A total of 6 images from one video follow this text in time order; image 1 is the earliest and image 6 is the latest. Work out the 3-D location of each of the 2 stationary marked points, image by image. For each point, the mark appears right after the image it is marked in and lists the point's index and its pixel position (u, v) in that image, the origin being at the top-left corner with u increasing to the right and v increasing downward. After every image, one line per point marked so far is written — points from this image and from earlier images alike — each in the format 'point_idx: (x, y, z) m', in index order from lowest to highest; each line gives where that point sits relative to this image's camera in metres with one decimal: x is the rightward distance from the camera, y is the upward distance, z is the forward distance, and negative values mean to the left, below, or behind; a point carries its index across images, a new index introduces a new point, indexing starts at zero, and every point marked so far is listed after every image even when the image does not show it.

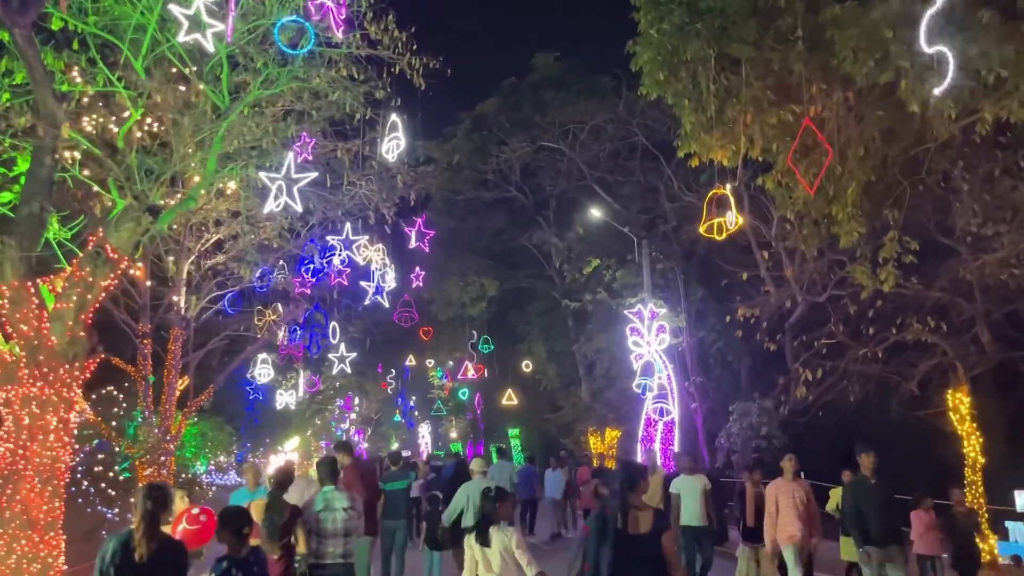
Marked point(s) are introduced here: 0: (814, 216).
0: (+4.3, +1.0, +14.0) m
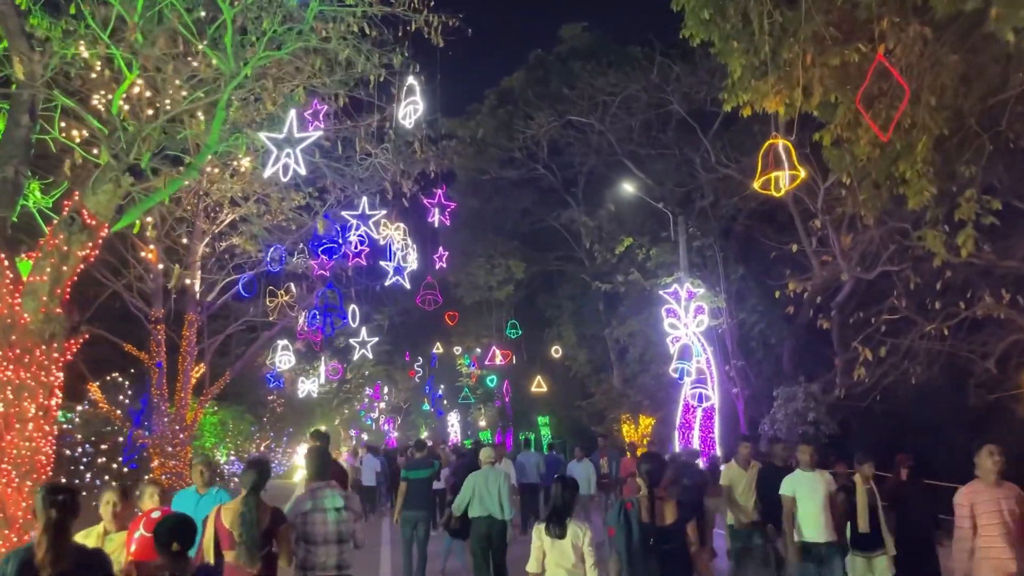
0: (+4.7, +1.4, +12.6) m
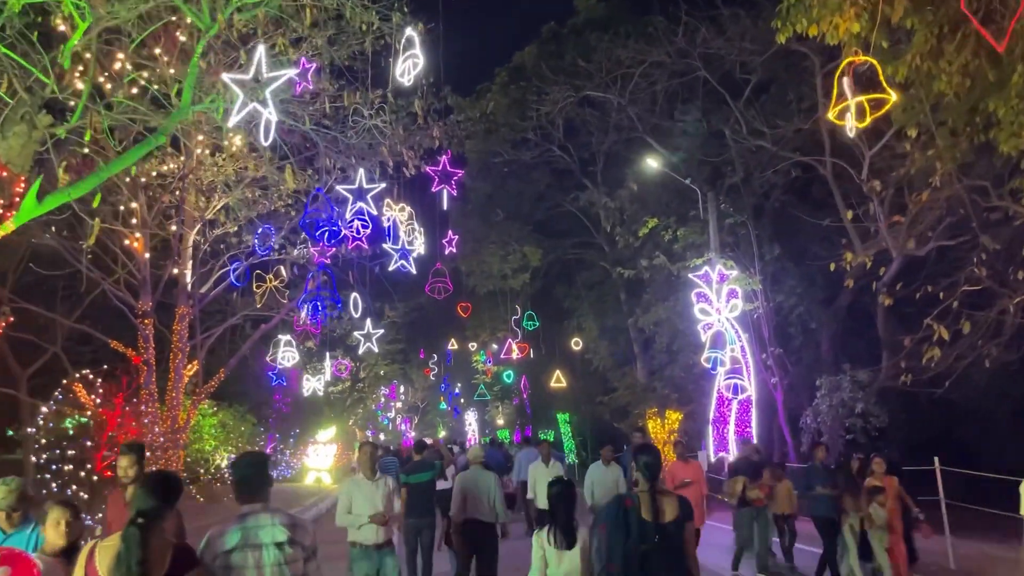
0: (+4.8, +1.8, +10.6) m
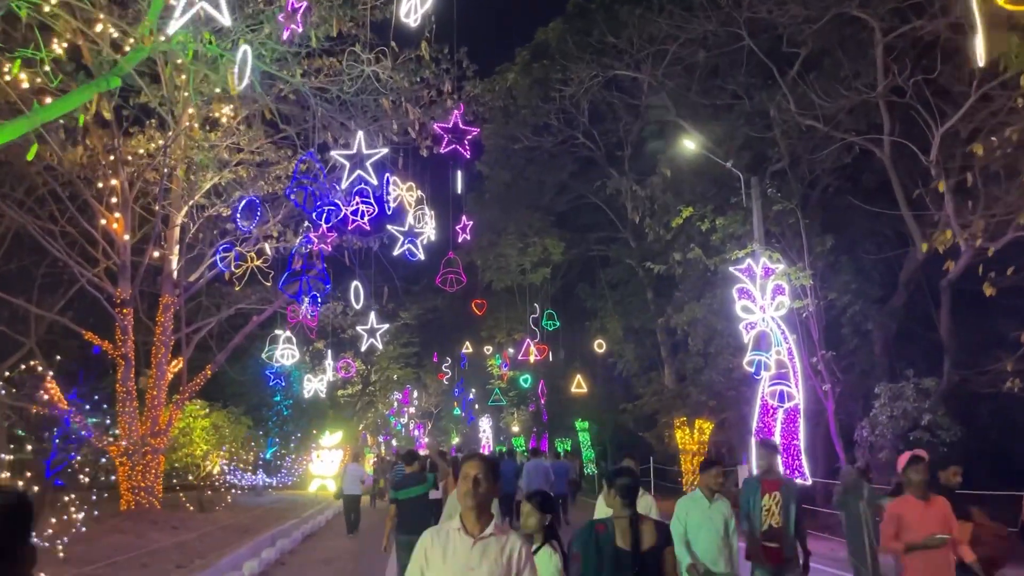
0: (+5.1, +2.0, +8.3) m
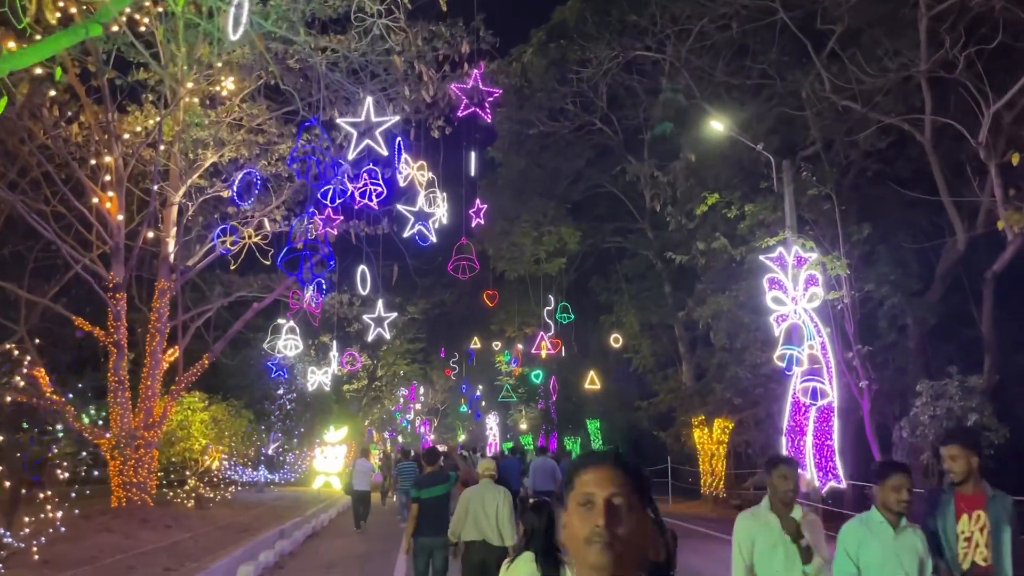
0: (+5.3, +2.2, +7.1) m
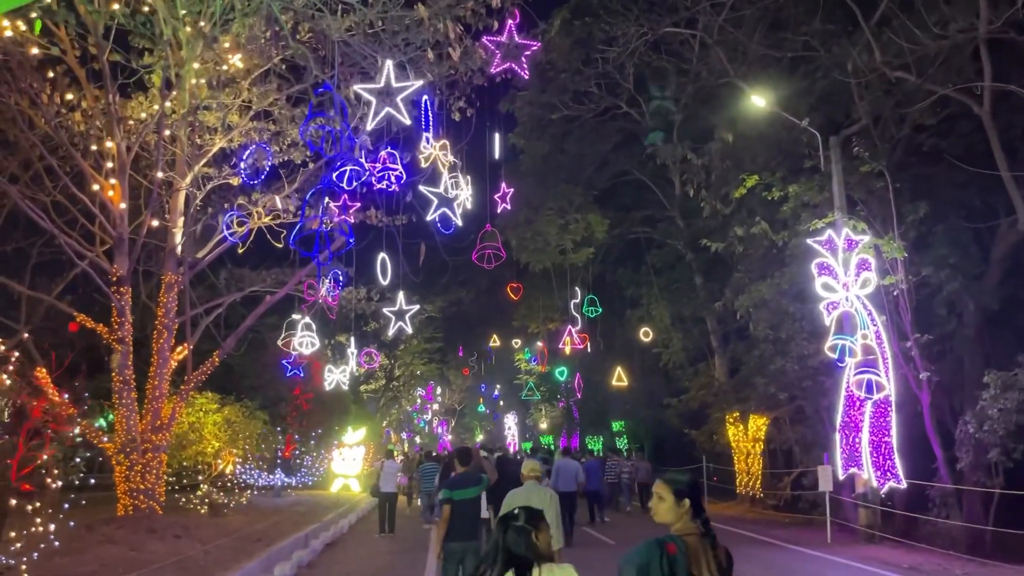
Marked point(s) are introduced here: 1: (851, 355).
0: (+5.6, +2.4, +5.8) m
1: (+5.7, -1.1, +16.8) m
